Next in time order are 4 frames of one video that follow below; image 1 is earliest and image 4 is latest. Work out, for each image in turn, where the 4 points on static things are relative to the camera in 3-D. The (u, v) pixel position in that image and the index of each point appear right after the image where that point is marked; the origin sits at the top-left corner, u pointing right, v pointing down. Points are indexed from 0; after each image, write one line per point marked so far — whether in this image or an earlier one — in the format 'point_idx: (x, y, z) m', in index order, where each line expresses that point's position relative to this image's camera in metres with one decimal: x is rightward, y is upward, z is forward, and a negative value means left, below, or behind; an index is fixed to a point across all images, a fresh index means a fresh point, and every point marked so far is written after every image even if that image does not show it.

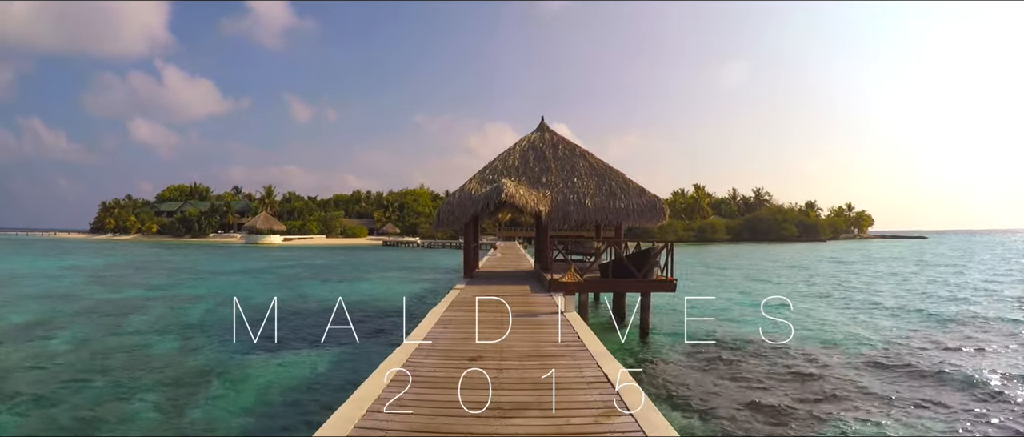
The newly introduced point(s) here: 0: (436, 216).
0: (-1.8, 0.0, +13.5) m
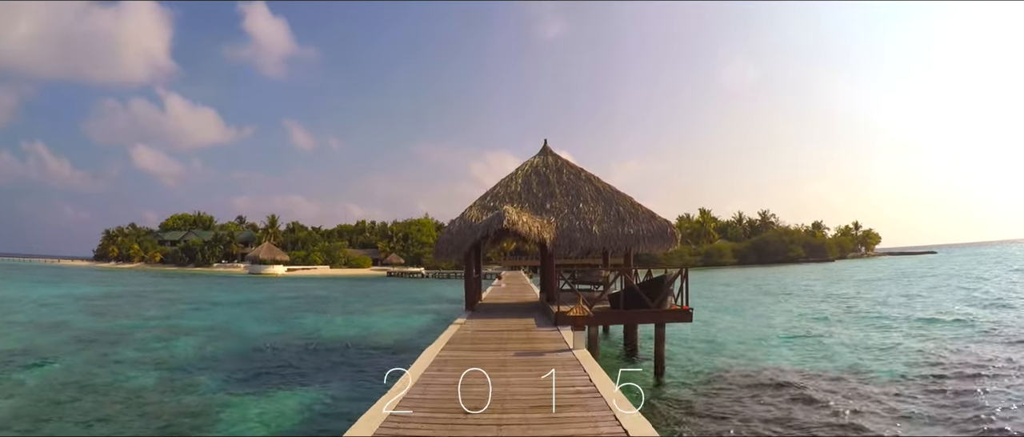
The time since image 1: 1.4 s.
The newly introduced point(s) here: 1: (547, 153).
0: (-1.7, -0.6, +12.9) m
1: (+0.8, +1.6, +13.8) m
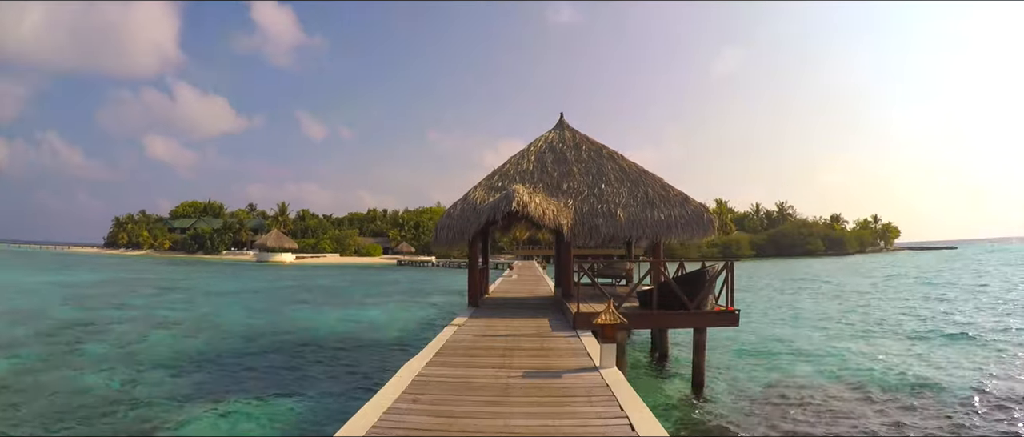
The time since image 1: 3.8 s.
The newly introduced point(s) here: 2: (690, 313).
0: (-1.5, -0.3, +11.4) m
1: (+1.1, +1.9, +12.2) m
2: (+2.3, -1.2, +7.3) m
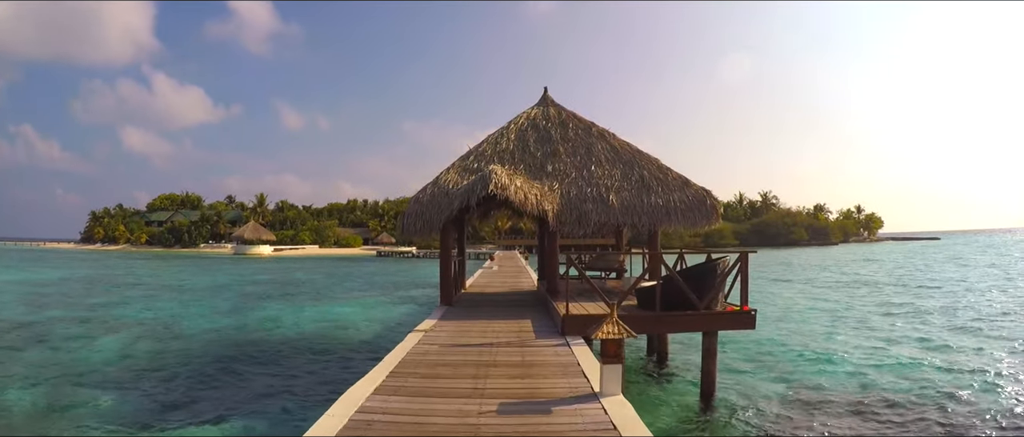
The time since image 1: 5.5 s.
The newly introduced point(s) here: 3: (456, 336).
0: (-1.9, -0.1, +10.2) m
1: (+0.7, +2.2, +11.1) m
2: (+2.0, -1.0, +6.3) m
3: (-0.6, -1.3, +6.3) m
